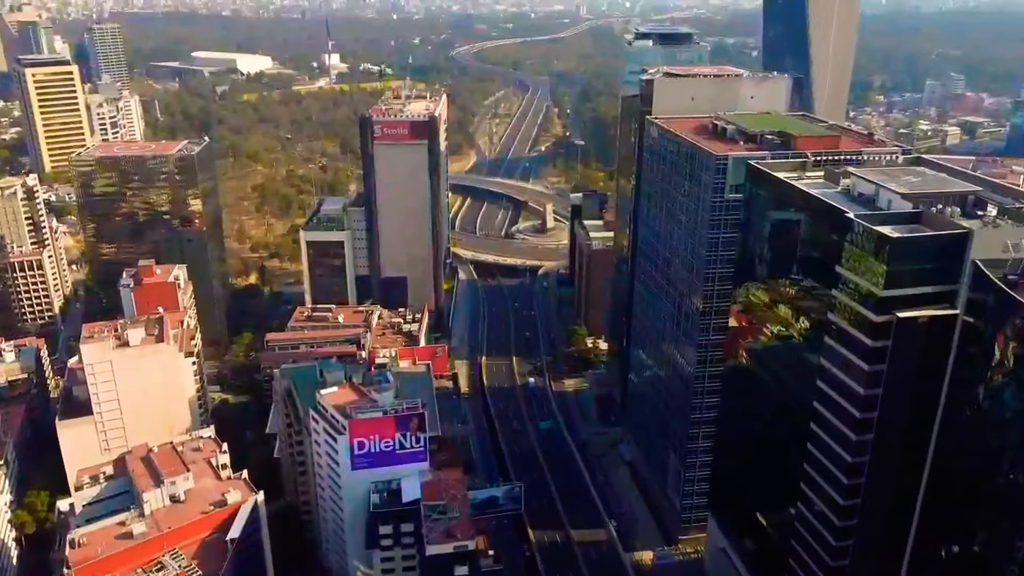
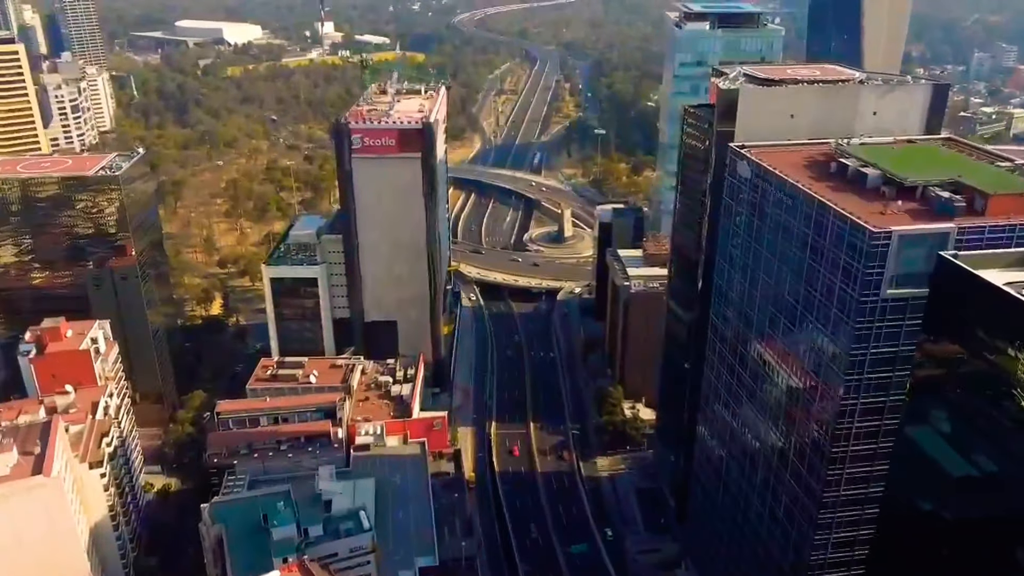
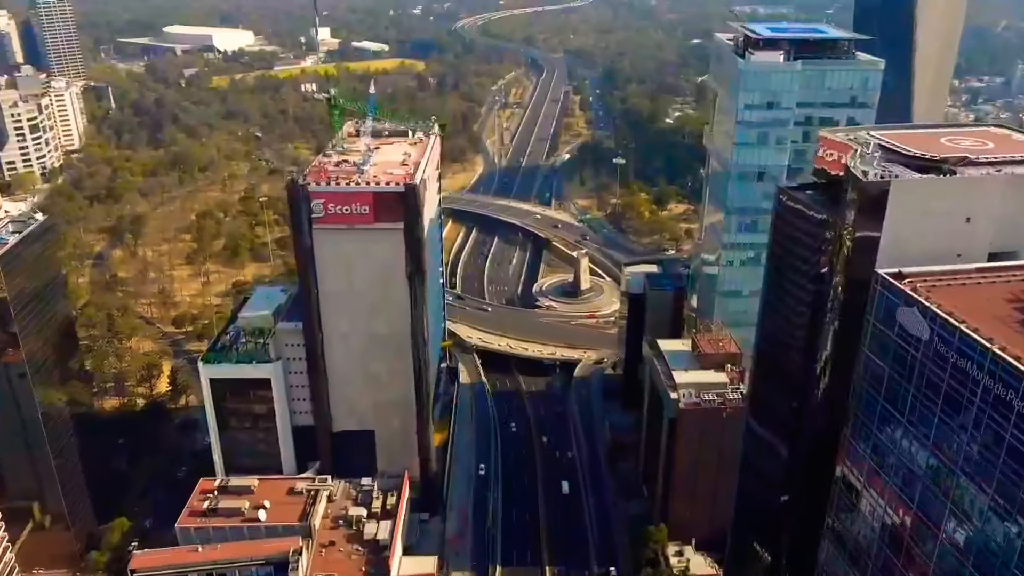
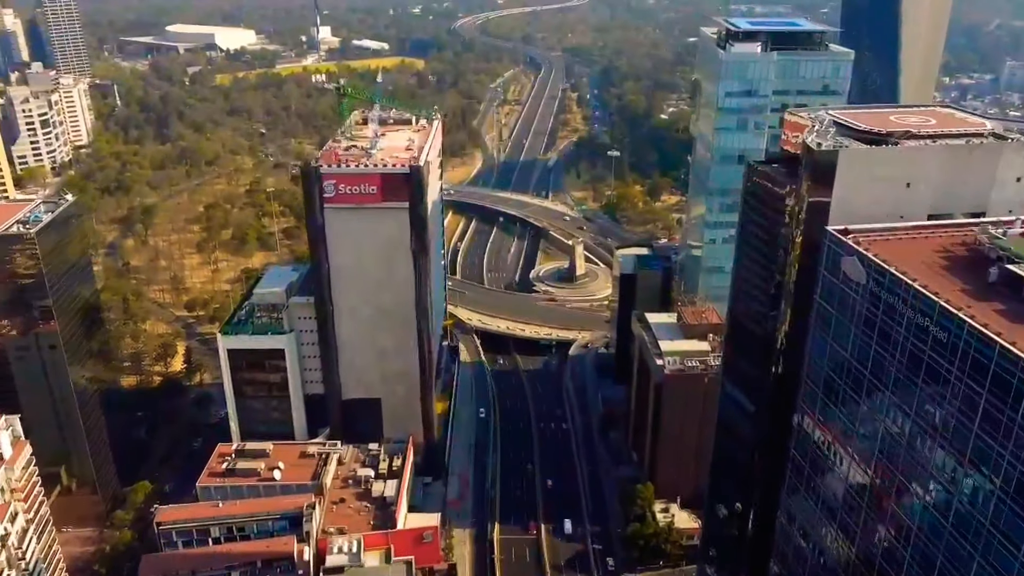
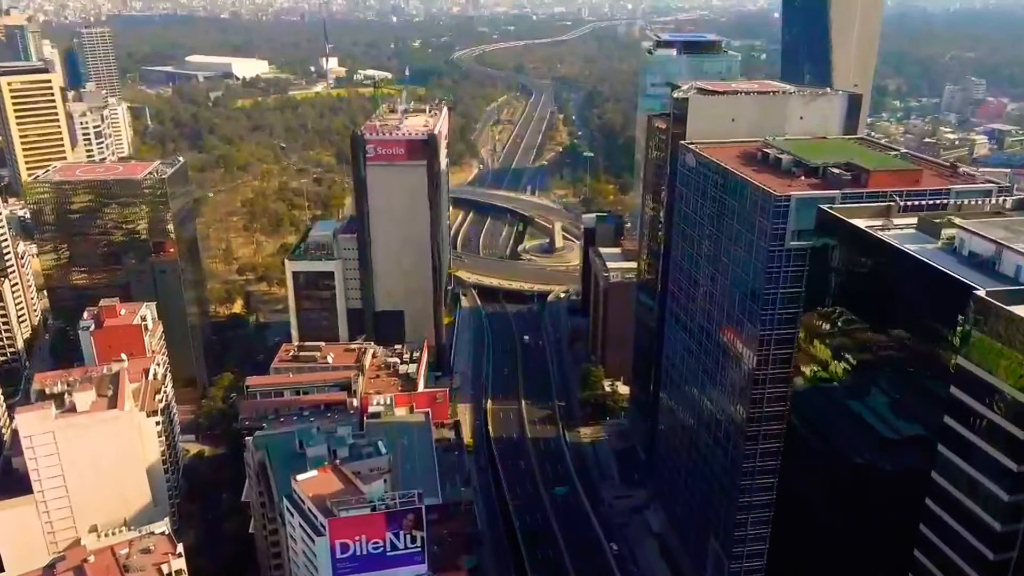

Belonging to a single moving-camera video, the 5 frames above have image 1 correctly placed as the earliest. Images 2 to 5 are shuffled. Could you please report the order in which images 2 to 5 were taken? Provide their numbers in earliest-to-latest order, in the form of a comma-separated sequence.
5, 2, 4, 3
